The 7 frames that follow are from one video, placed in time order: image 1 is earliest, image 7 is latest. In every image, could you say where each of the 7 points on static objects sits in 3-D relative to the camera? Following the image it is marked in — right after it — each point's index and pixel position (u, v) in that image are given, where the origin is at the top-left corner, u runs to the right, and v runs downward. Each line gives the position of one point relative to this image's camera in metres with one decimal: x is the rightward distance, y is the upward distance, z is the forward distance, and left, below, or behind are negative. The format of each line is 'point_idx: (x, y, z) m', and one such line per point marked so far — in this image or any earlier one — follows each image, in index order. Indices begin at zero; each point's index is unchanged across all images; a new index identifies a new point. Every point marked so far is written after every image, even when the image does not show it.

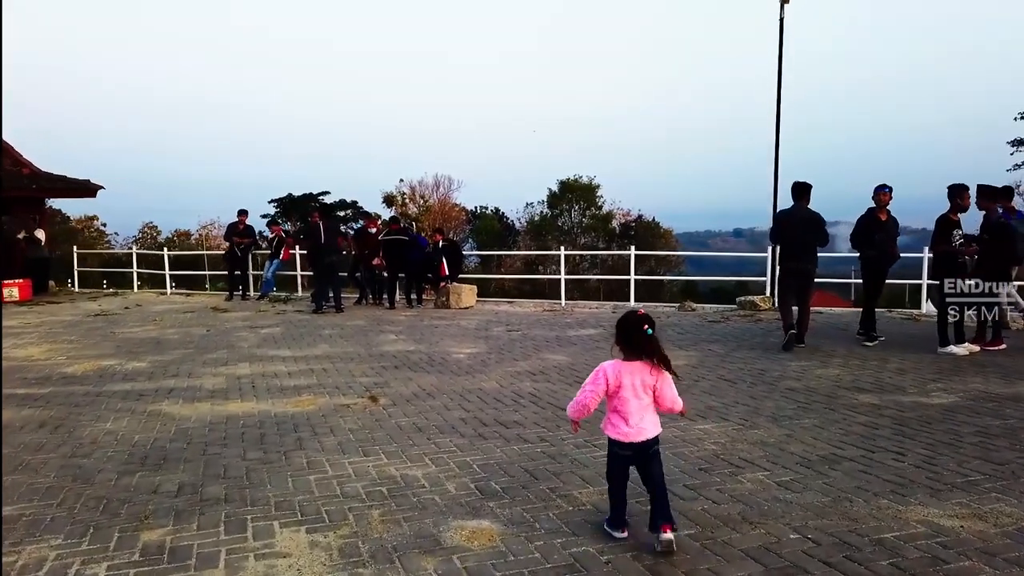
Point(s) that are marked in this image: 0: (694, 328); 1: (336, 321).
0: (+2.9, -0.6, +11.9) m
1: (-3.1, -0.6, +13.4) m
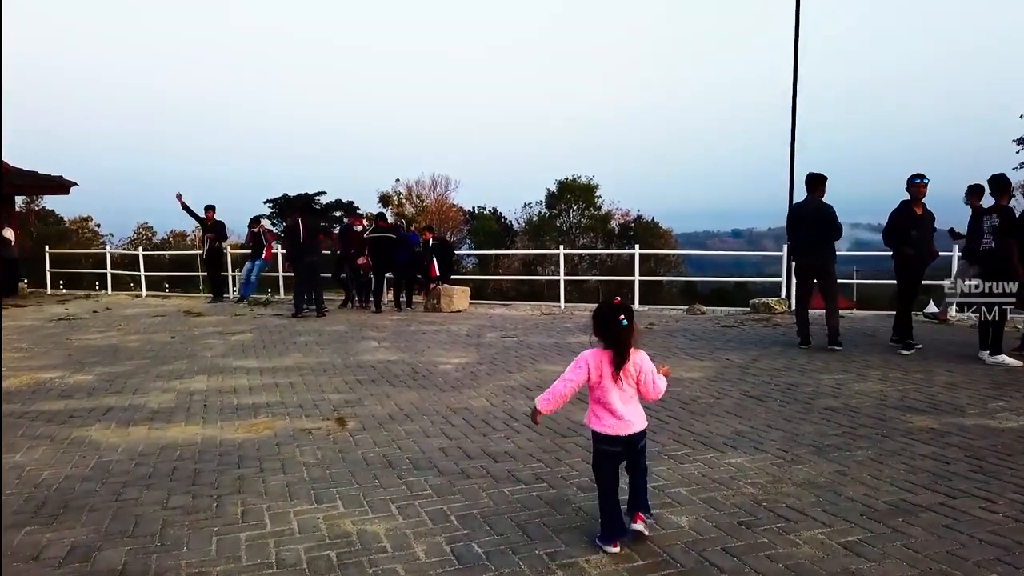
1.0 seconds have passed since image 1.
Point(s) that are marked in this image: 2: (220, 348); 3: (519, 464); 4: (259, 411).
0: (+2.8, -0.7, +10.9) m
1: (-3.2, -0.6, +12.3) m
2: (-4.0, -0.8, +10.2) m
3: (0.0, -1.2, +4.9) m
4: (-2.3, -1.1, +6.7) m
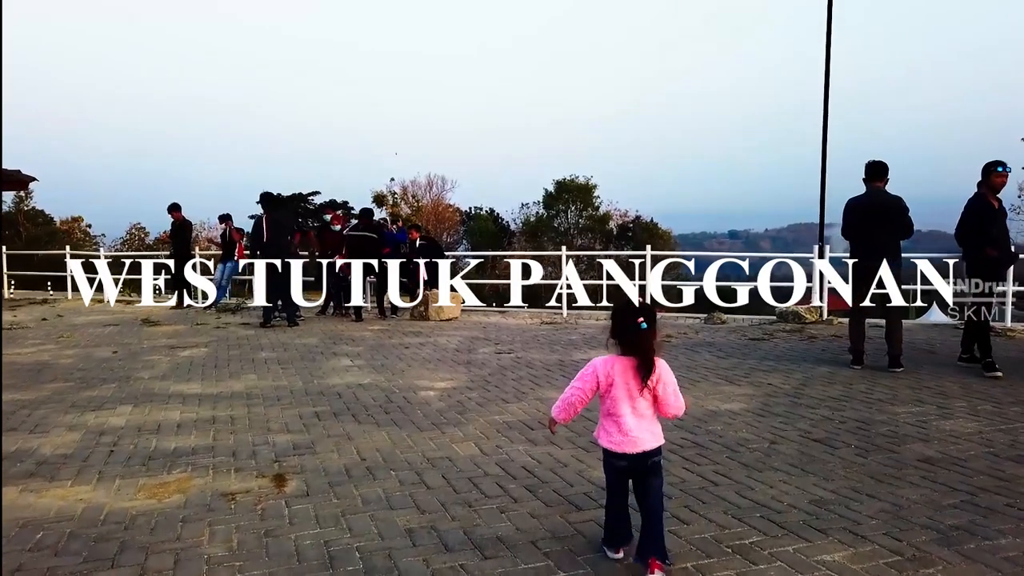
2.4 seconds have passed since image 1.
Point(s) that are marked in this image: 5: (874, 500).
0: (+2.8, -0.8, +9.3) m
1: (-3.3, -0.7, +10.8) m
2: (-4.0, -0.9, +8.6) m
3: (0.0, -1.3, +3.4) m
4: (-2.3, -1.2, +5.1) m
5: (+2.0, -1.2, +4.1) m
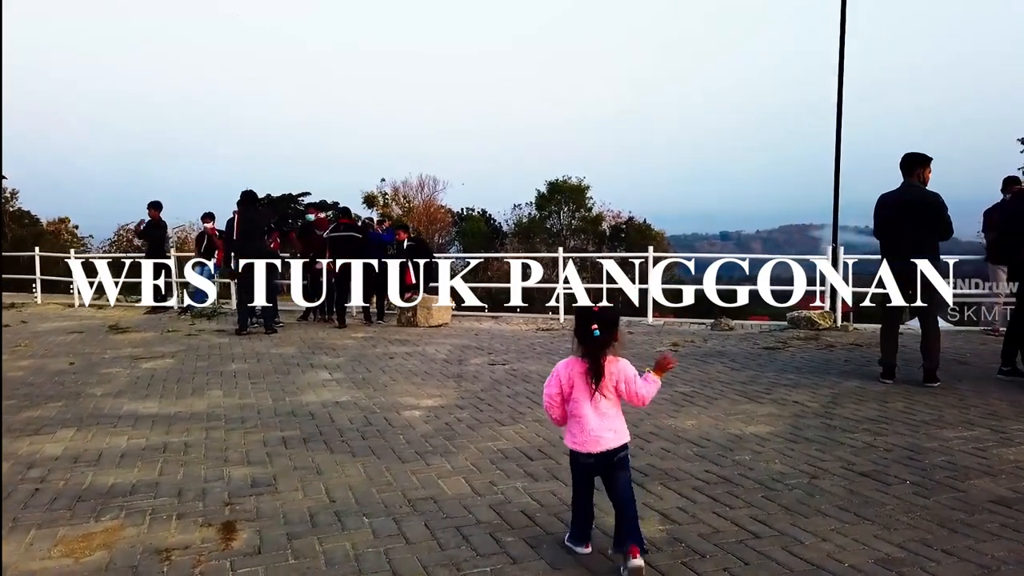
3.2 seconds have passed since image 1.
0: (+2.7, -0.8, +8.6) m
1: (-3.3, -0.8, +10.0) m
2: (-4.1, -1.0, +7.8) m
3: (0.0, -1.3, +2.6) m
4: (-2.3, -1.2, +4.3) m
5: (+2.0, -1.2, +3.4) m
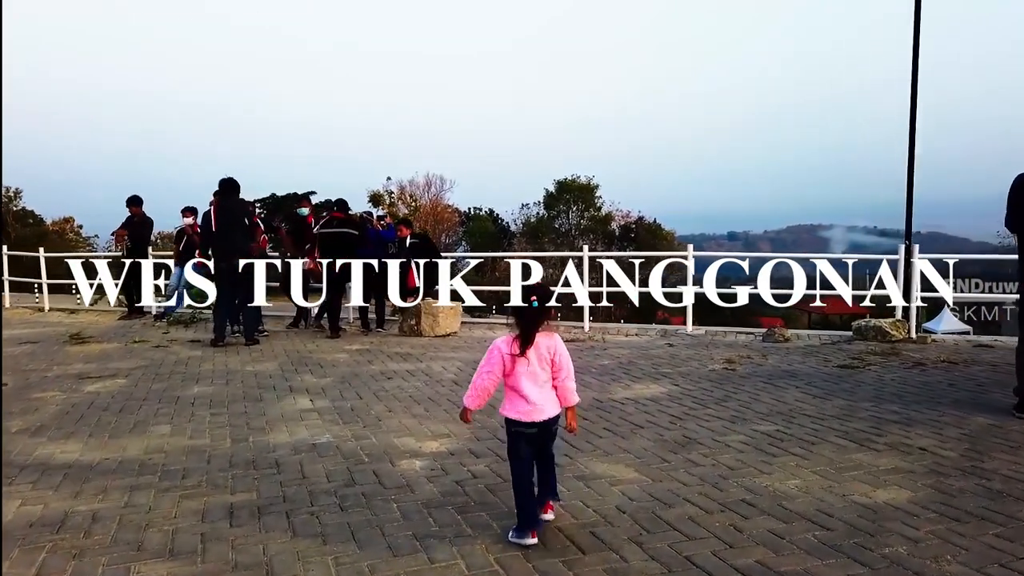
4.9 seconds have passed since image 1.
0: (+3.0, -0.9, +7.0) m
1: (-3.1, -0.8, +8.4) m
2: (-3.9, -1.0, +6.3) m
3: (+0.2, -1.4, +1.0) m
4: (-2.1, -1.3, +2.7) m
5: (+2.2, -1.3, +1.8) m
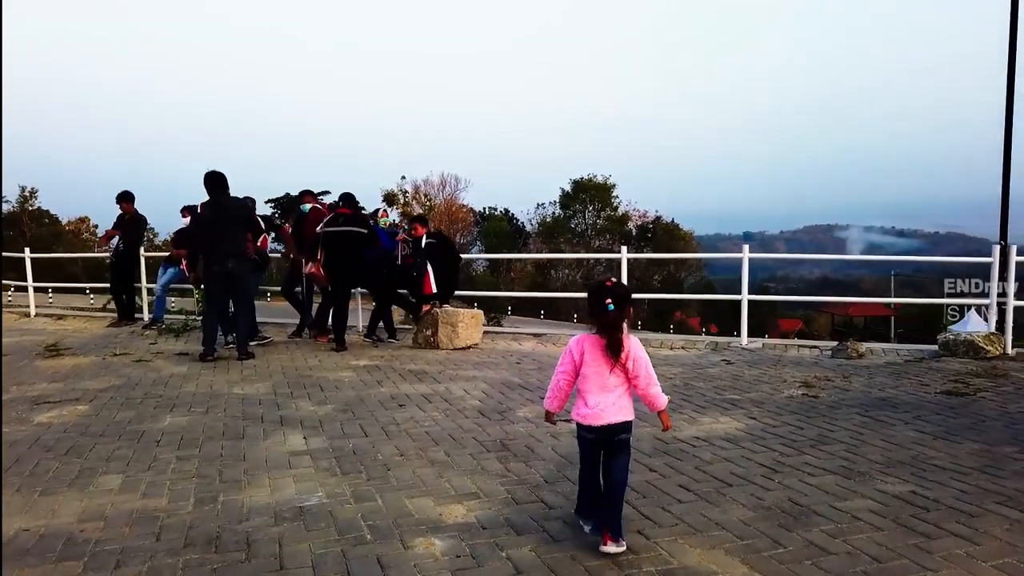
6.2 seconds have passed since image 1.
0: (+3.3, -1.0, +5.6) m
1: (-2.8, -0.9, +7.2) m
2: (-3.6, -1.1, +5.1) m
3: (+0.4, -1.4, -0.2) m
4: (-1.9, -1.4, +1.5) m
5: (+2.4, -1.4, +0.5) m
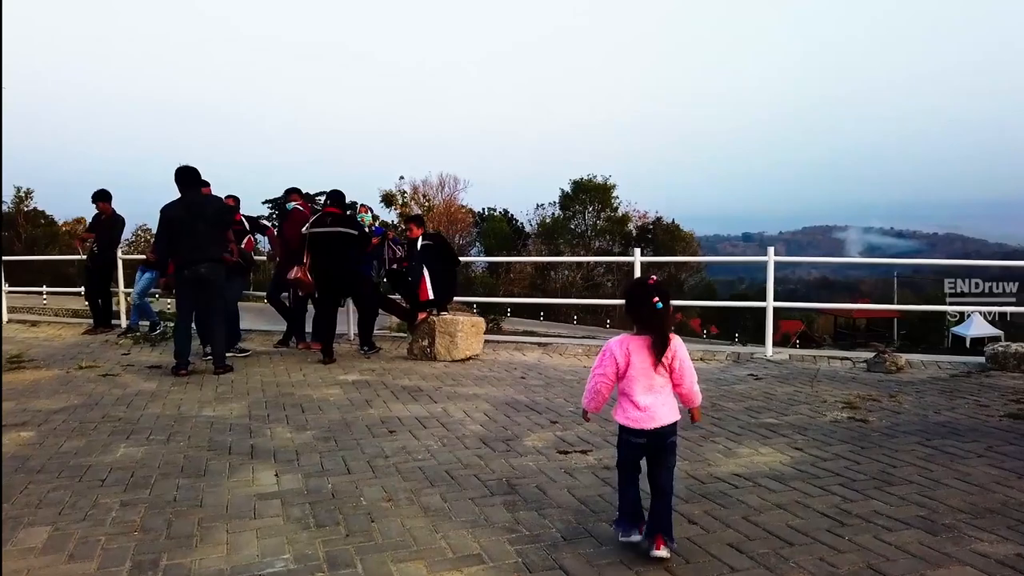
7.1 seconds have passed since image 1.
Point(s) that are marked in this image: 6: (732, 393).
0: (+3.3, -1.0, +4.9) m
1: (-2.7, -1.0, +6.4) m
2: (-3.5, -1.2, +4.3) m
3: (+0.4, -1.5, -1.0) m
4: (-1.9, -1.4, +0.7) m
5: (+2.4, -1.4, -0.3) m
6: (+1.9, -0.9, +6.5) m
